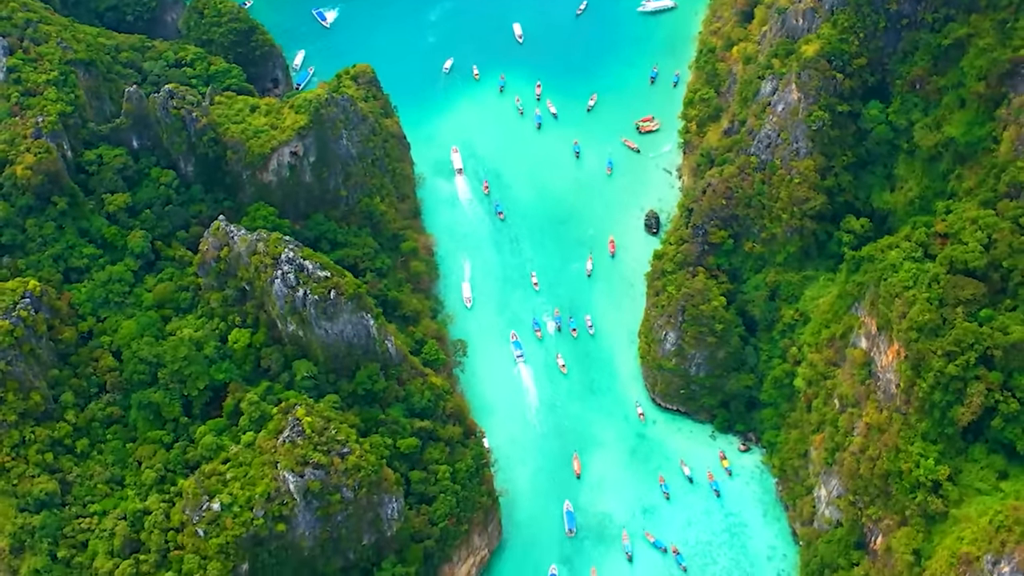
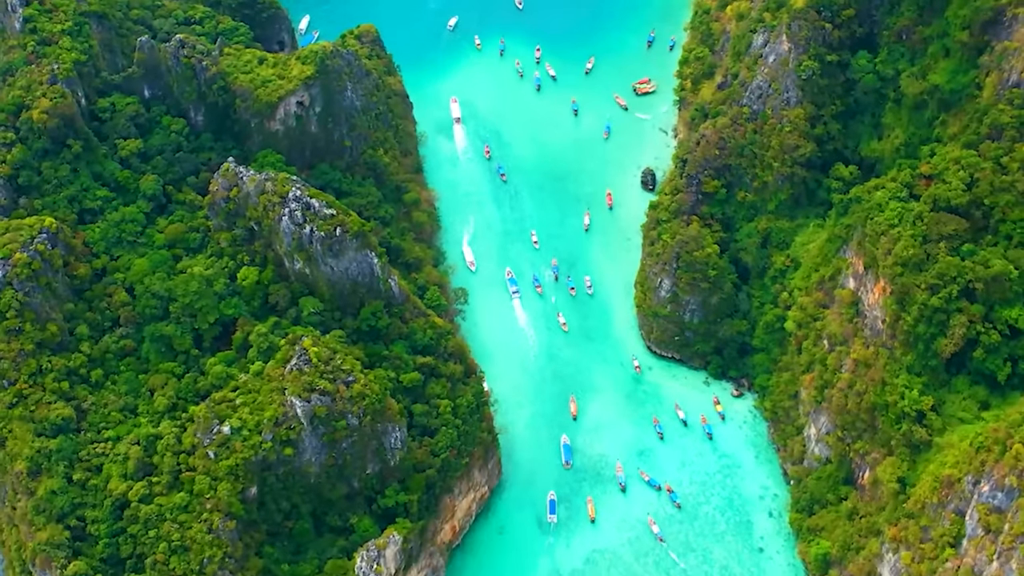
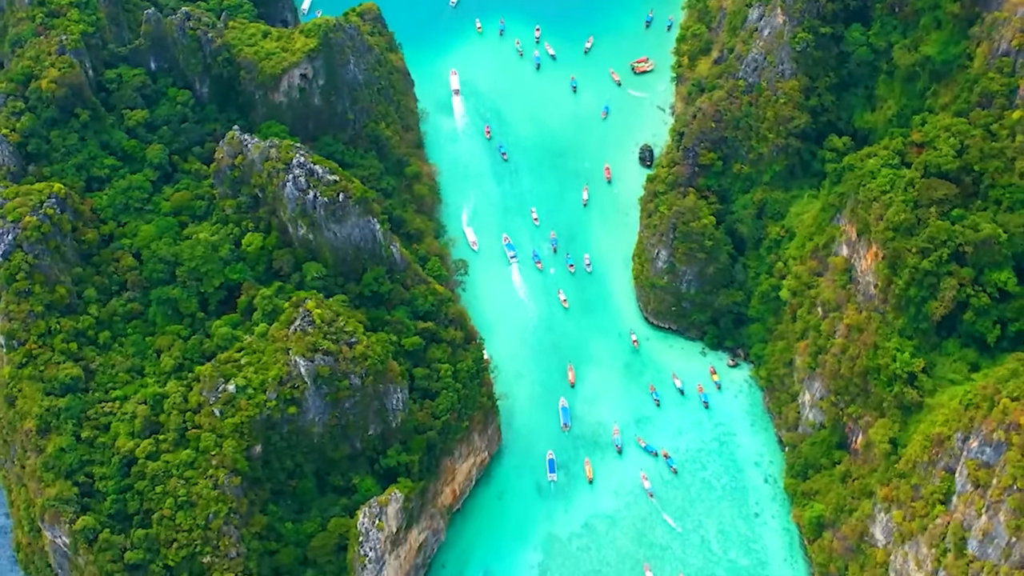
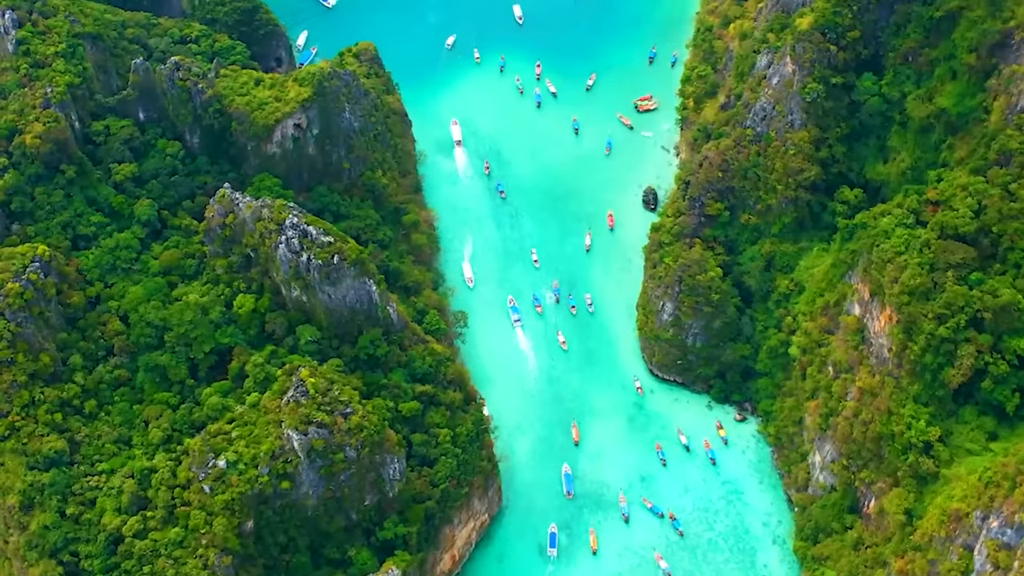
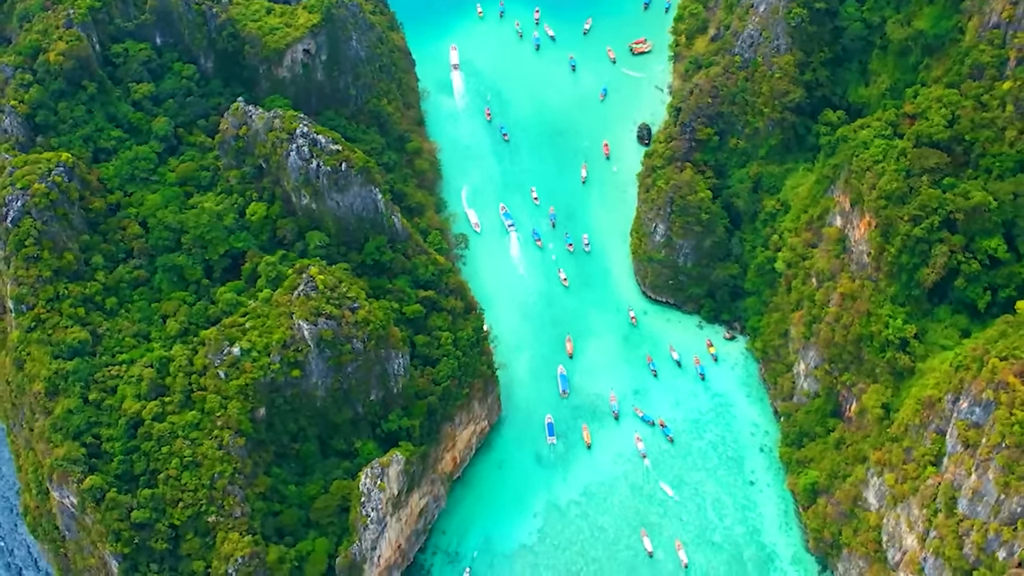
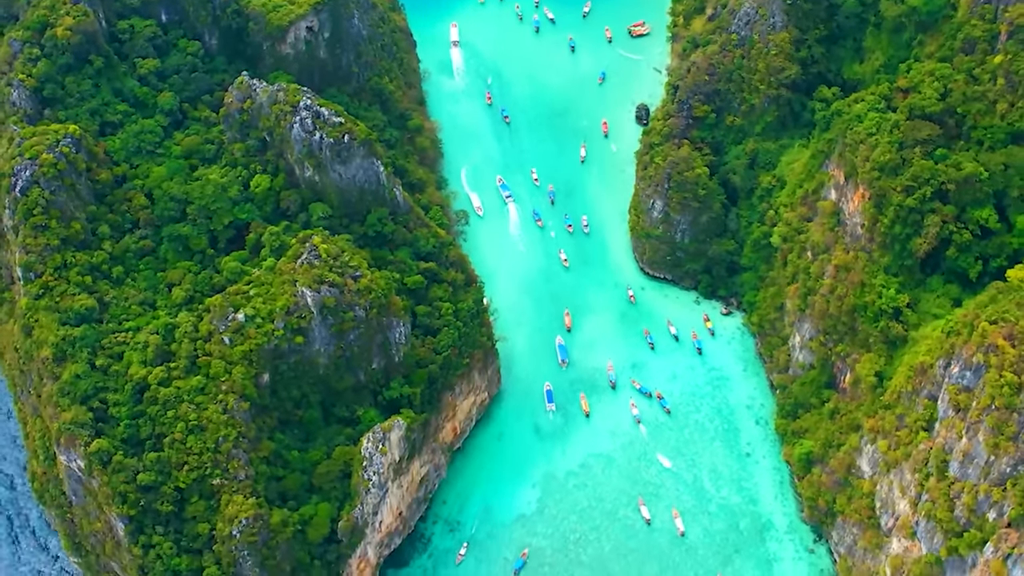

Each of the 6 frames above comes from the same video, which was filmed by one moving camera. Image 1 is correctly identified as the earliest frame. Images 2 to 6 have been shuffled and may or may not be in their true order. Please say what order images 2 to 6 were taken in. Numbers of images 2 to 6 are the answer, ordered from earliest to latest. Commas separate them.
4, 2, 3, 5, 6
